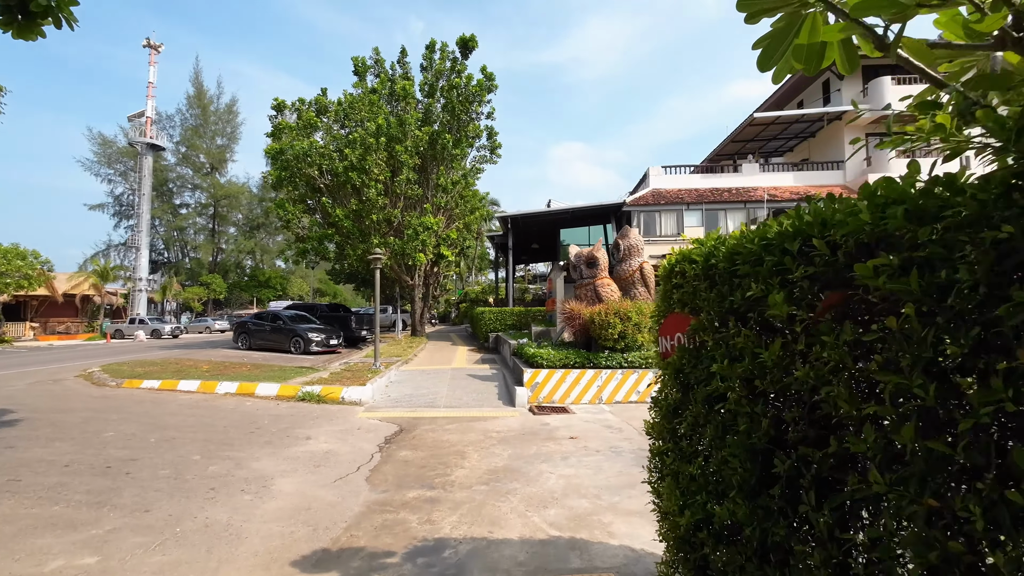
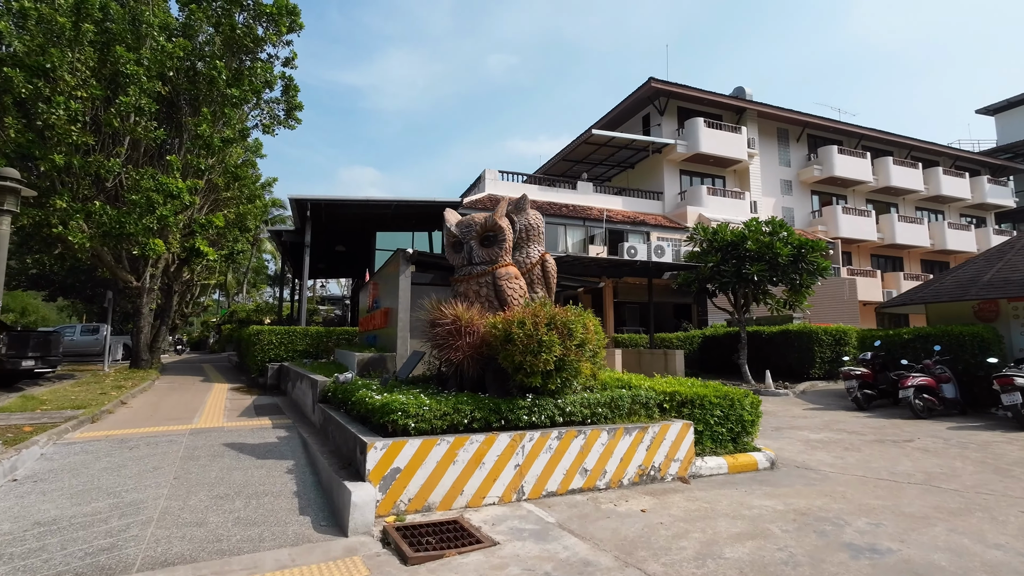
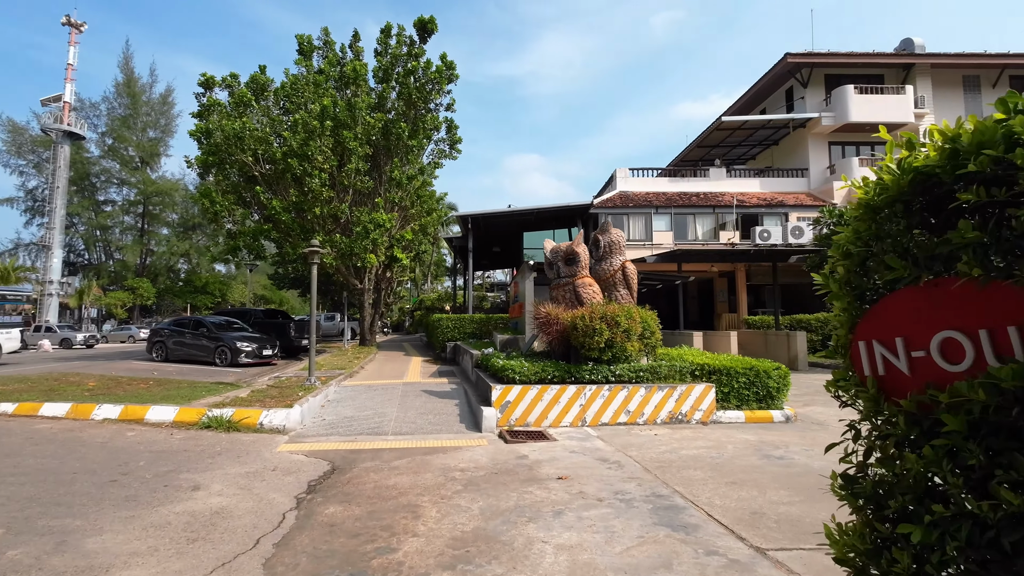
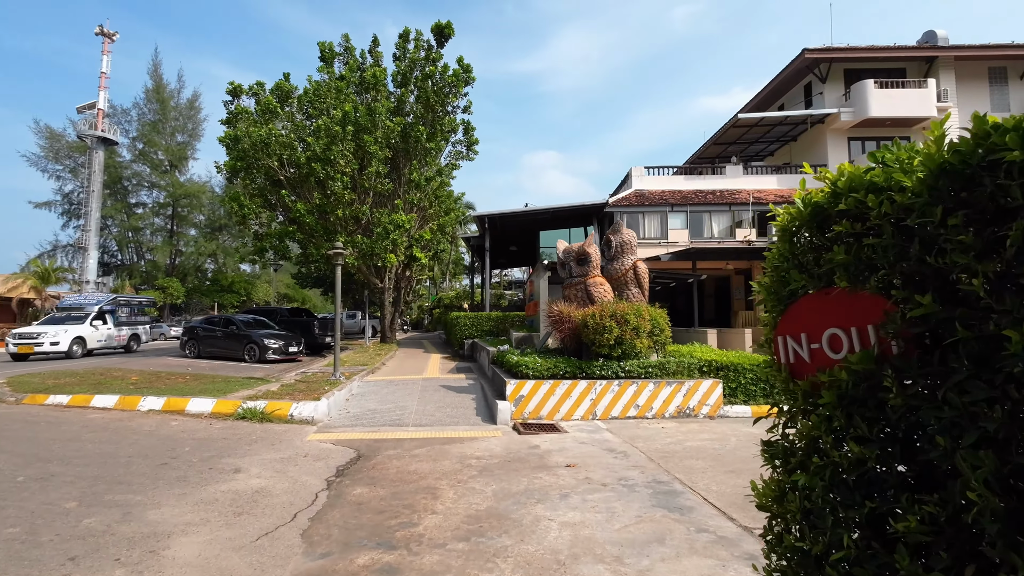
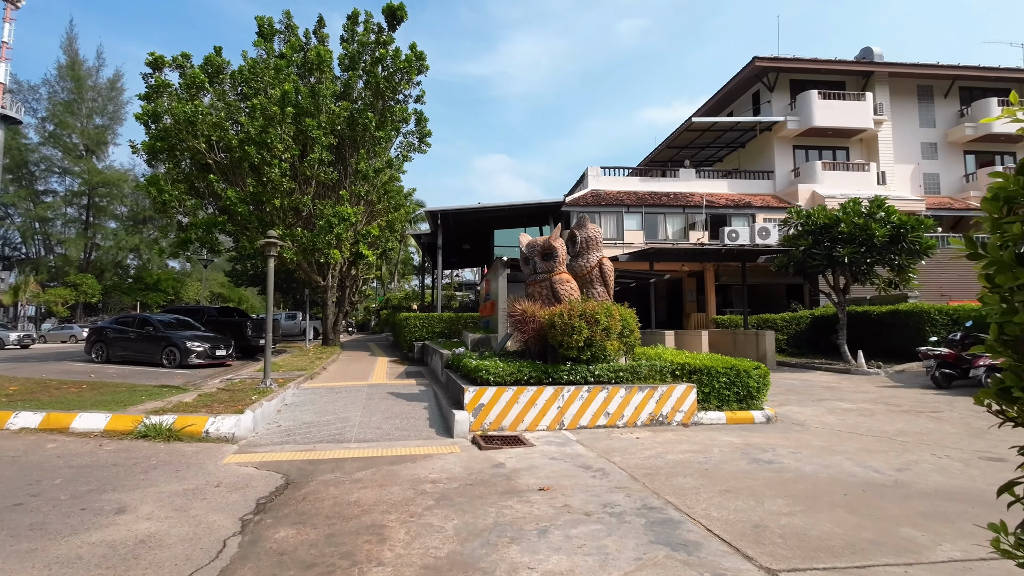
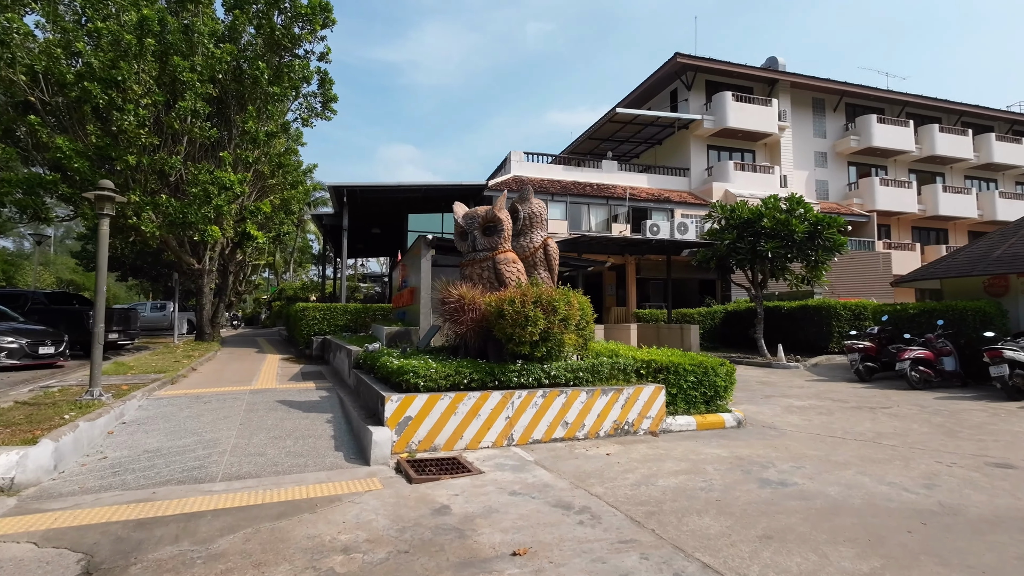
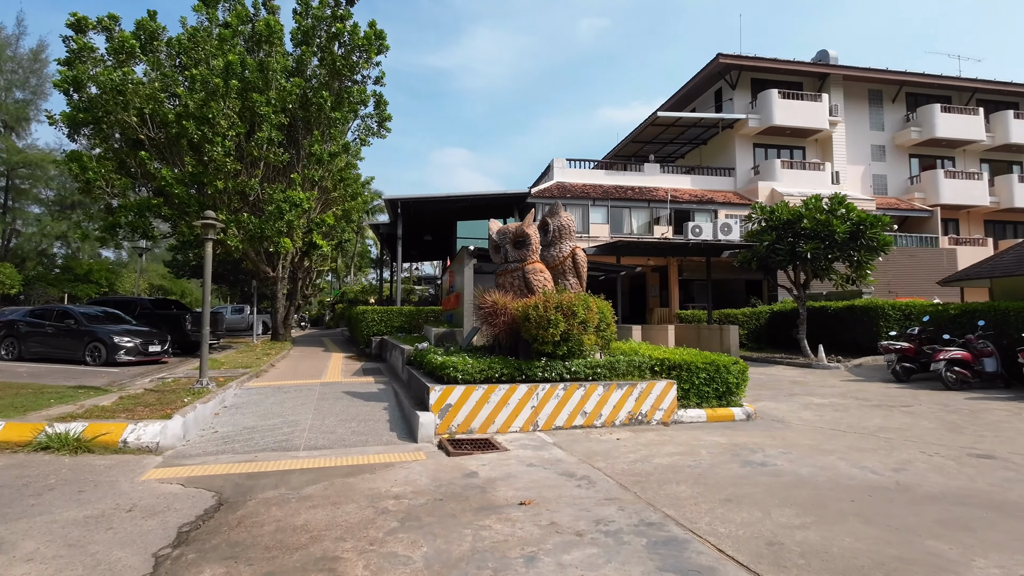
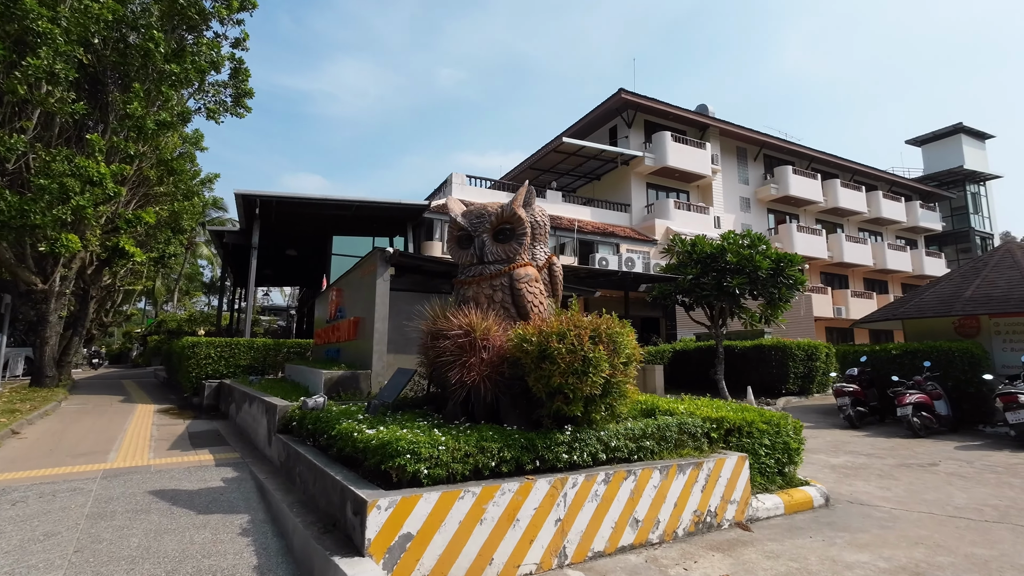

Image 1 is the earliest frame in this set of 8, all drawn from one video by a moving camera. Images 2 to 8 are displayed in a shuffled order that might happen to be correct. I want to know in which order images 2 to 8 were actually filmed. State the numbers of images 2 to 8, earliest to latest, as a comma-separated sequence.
4, 3, 5, 7, 6, 2, 8
